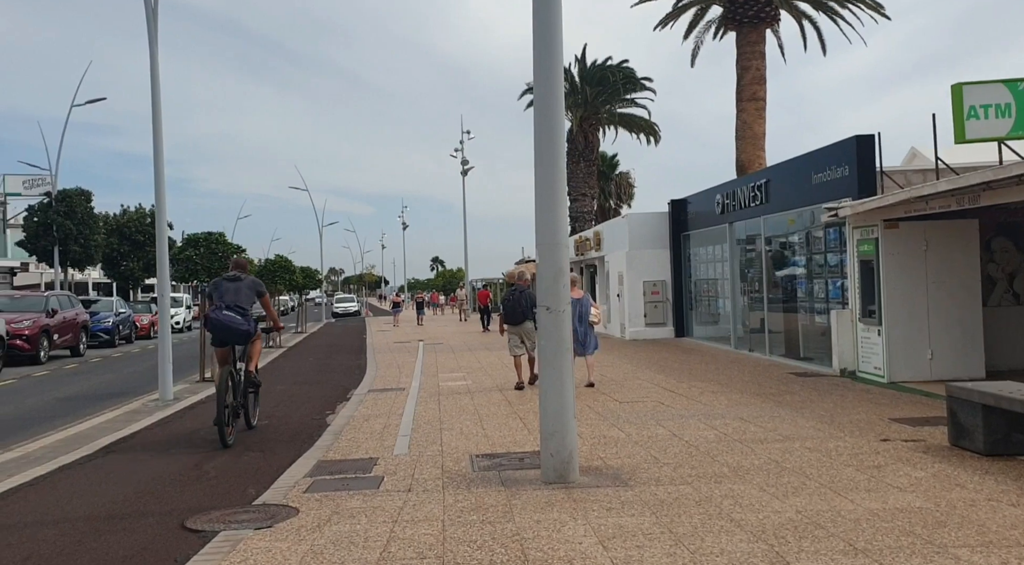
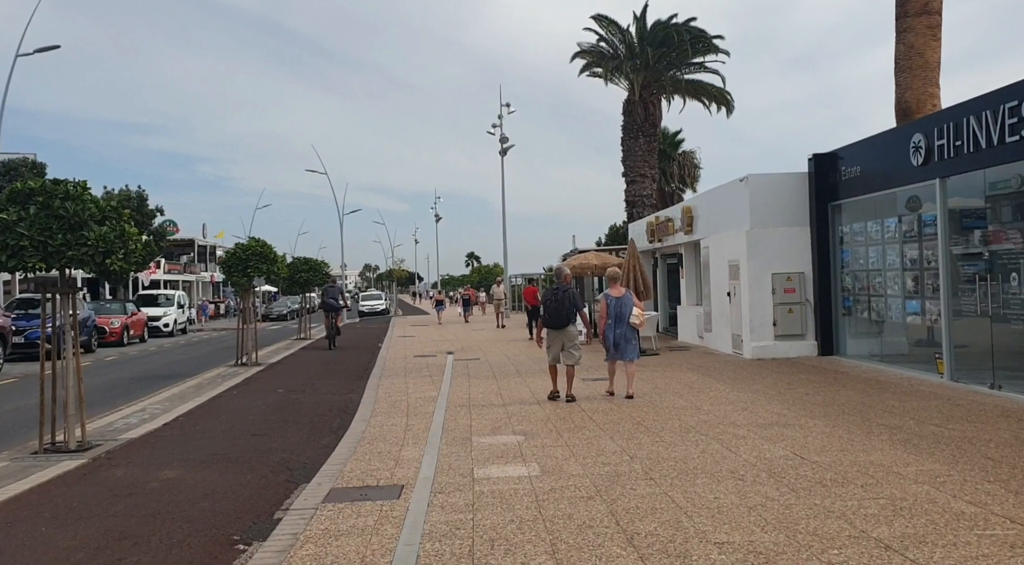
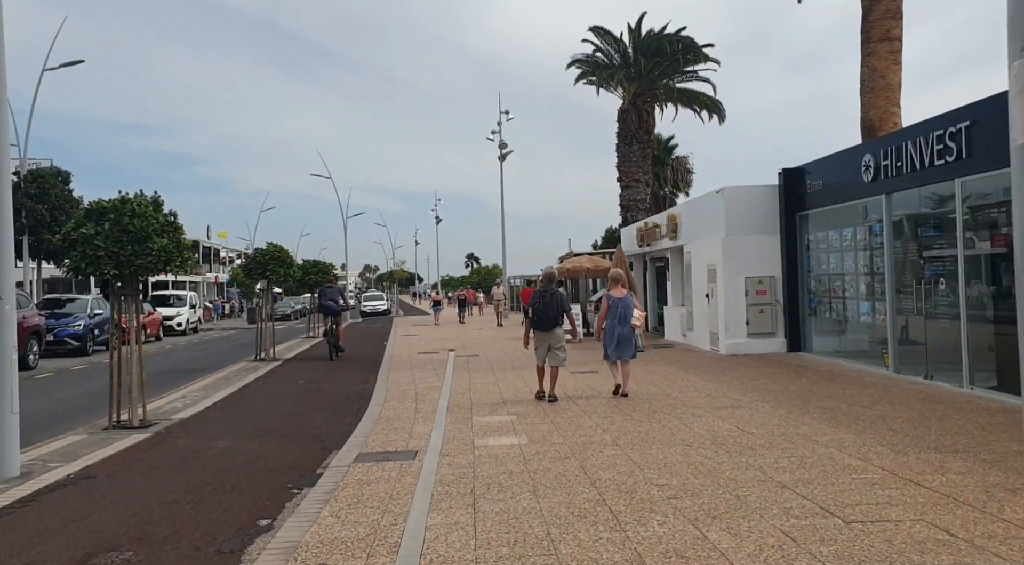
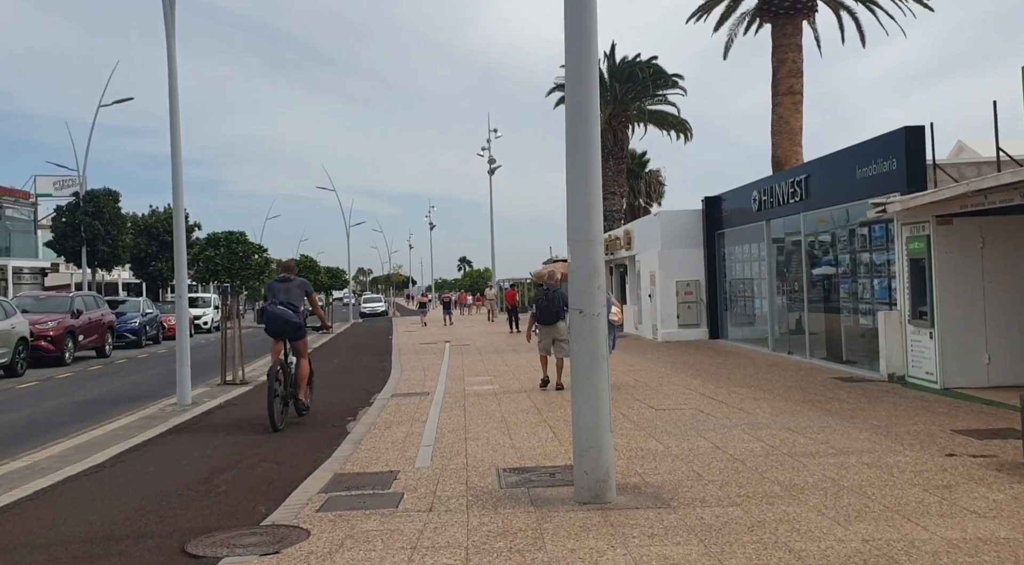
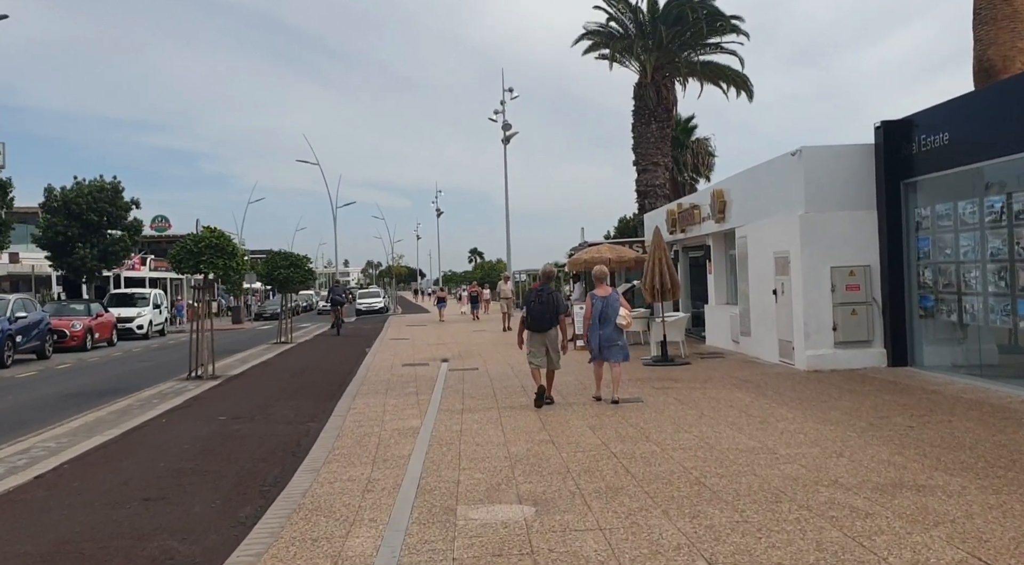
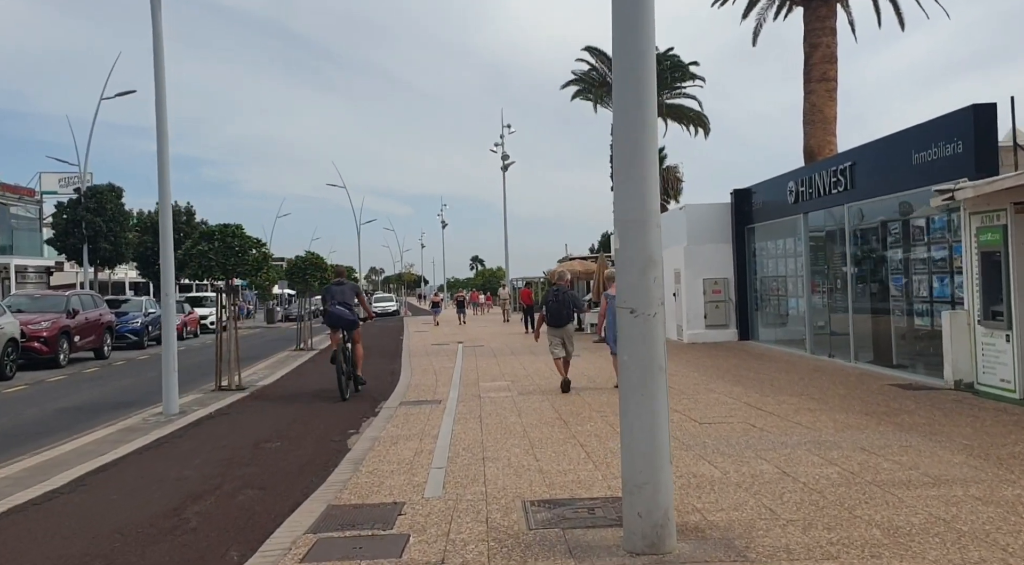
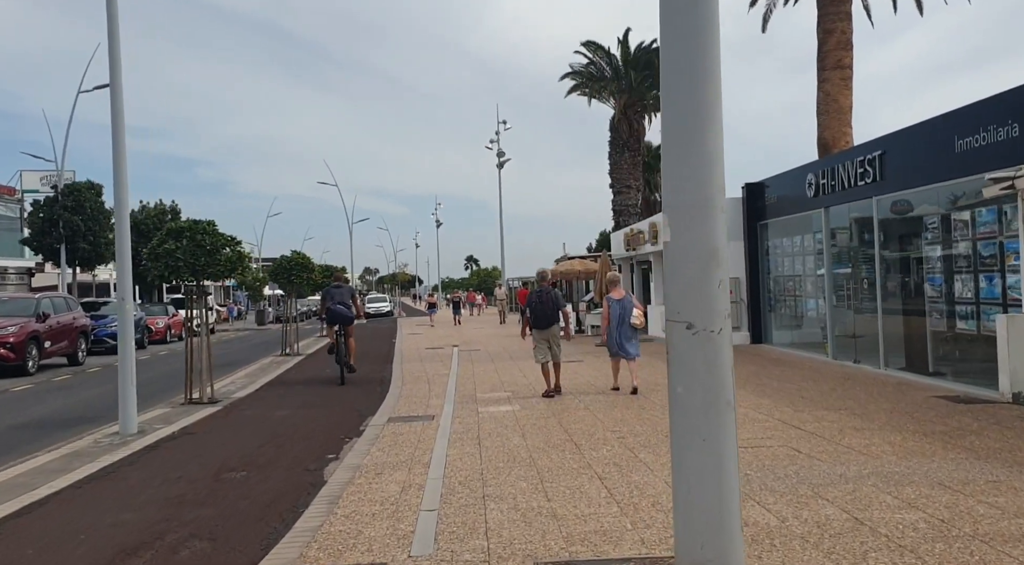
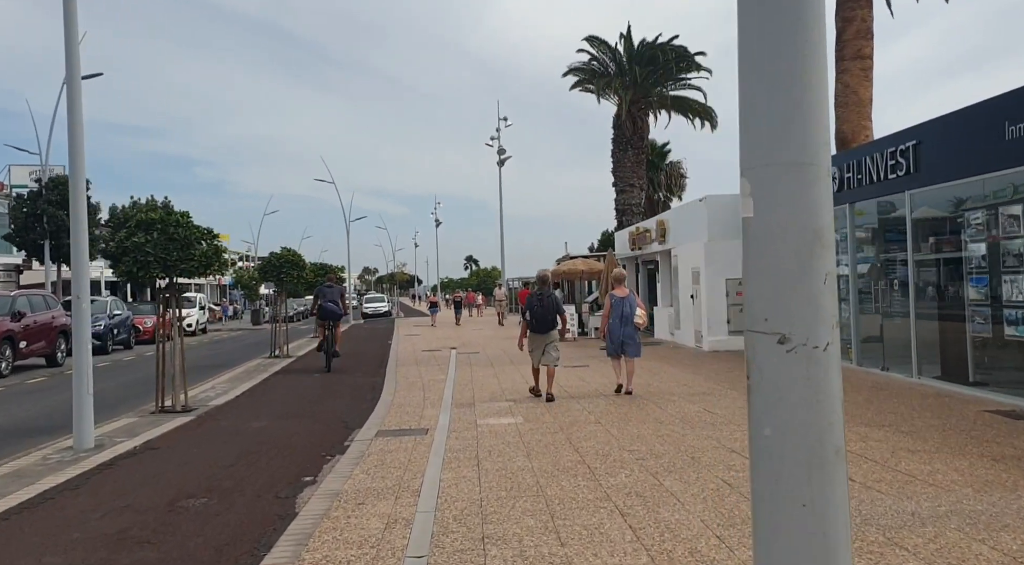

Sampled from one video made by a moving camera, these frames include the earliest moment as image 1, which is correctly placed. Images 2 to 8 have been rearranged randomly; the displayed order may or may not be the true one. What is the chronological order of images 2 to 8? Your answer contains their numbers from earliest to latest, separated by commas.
4, 6, 7, 8, 3, 2, 5
